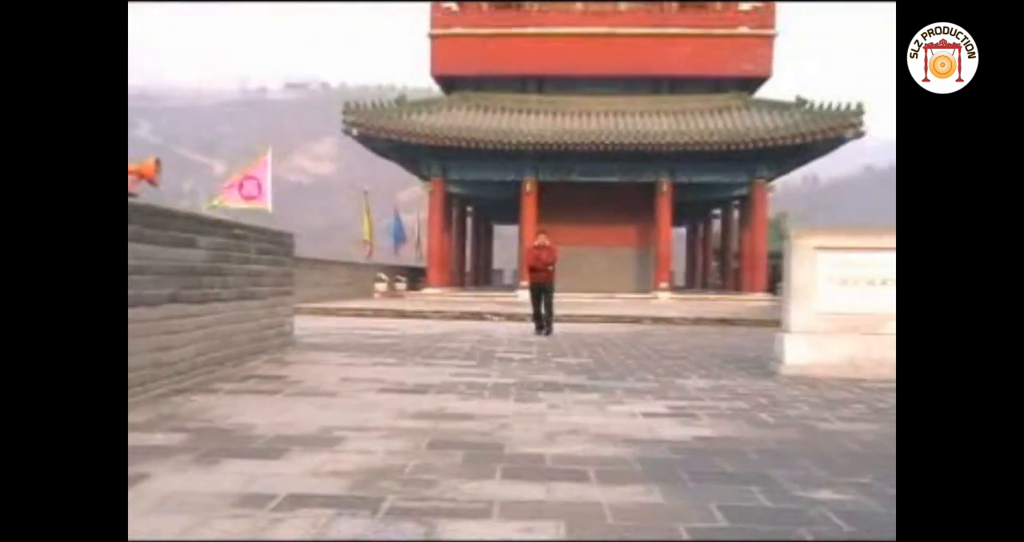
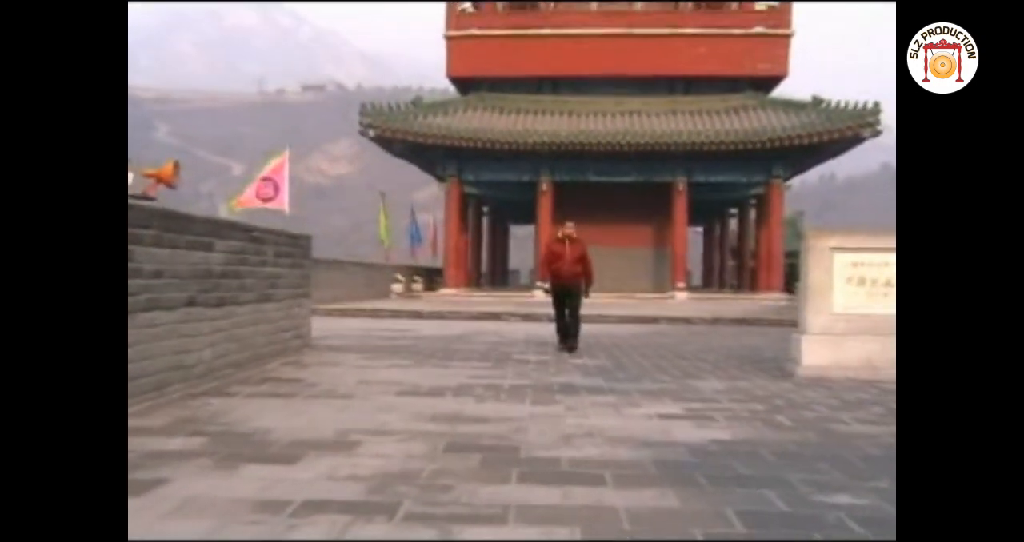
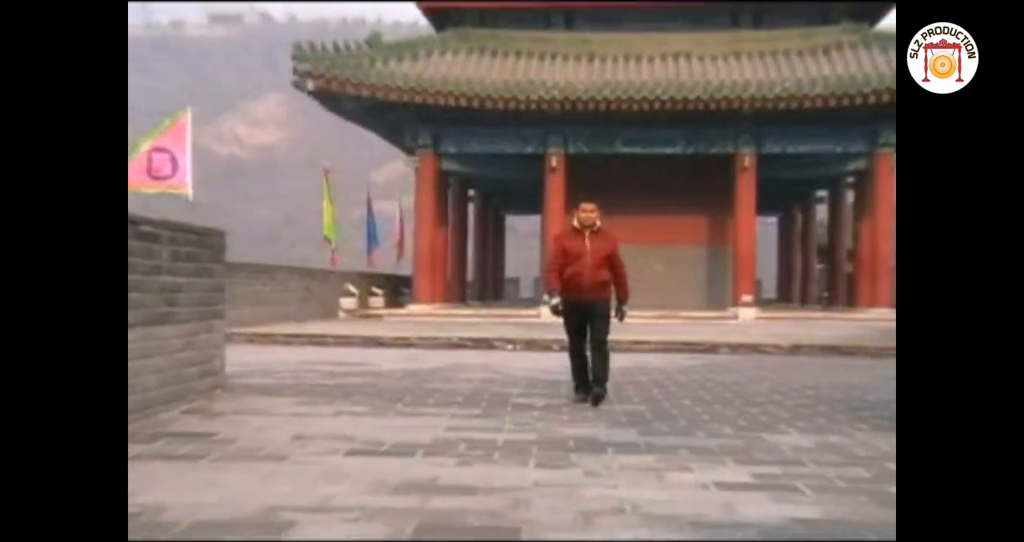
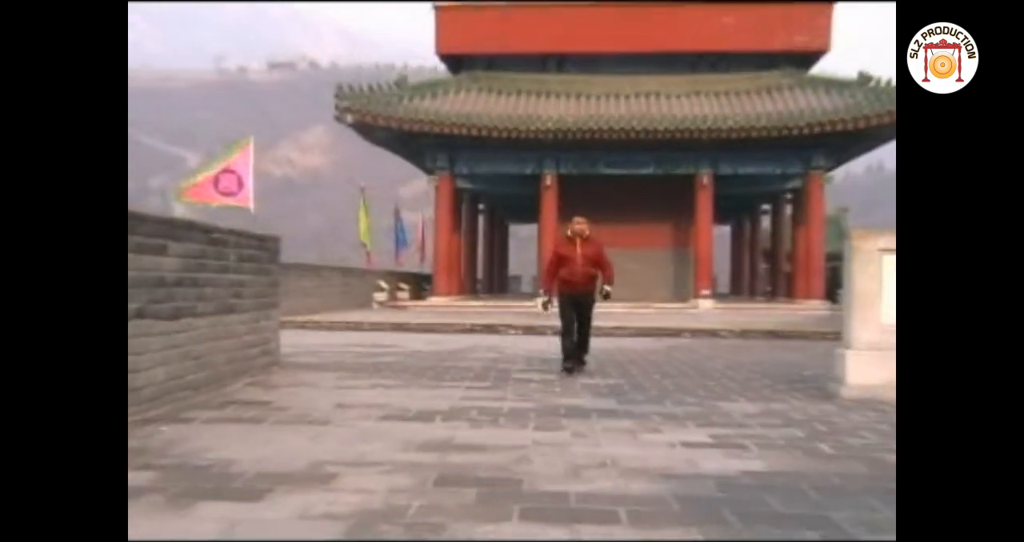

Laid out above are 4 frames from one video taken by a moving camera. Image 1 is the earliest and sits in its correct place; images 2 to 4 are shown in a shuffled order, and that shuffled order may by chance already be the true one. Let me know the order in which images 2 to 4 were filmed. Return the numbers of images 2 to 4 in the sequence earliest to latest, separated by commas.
2, 4, 3
